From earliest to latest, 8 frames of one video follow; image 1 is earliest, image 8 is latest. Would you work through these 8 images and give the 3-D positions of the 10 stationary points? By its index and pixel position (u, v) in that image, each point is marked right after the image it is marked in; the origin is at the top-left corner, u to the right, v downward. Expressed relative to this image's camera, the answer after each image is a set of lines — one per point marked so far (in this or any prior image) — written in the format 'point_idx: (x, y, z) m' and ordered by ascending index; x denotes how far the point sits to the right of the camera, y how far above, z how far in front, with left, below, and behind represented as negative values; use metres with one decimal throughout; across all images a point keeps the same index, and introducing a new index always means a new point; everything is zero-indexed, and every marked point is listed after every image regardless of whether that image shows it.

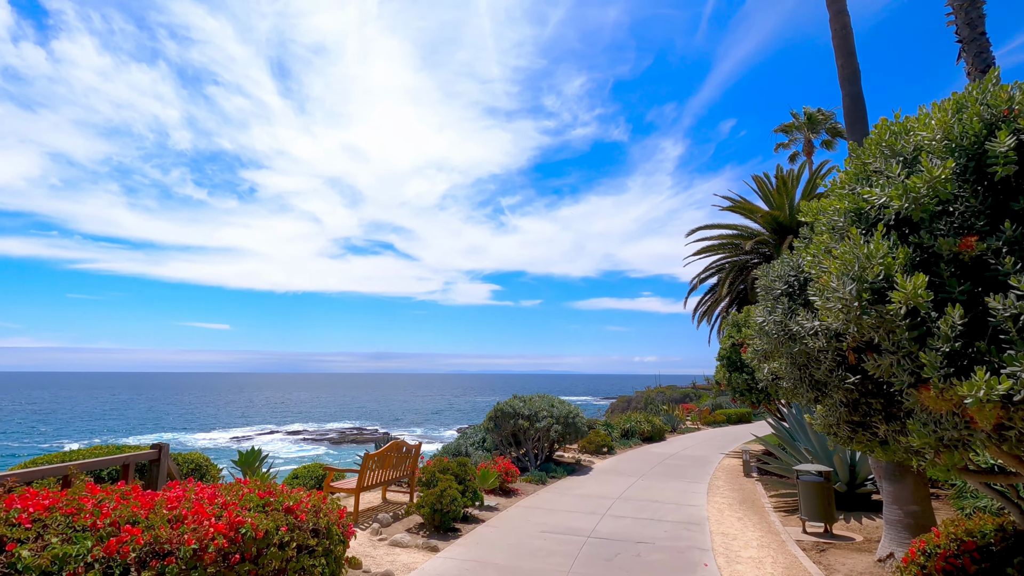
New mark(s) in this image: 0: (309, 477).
0: (-4.3, -4.1, +11.5) m
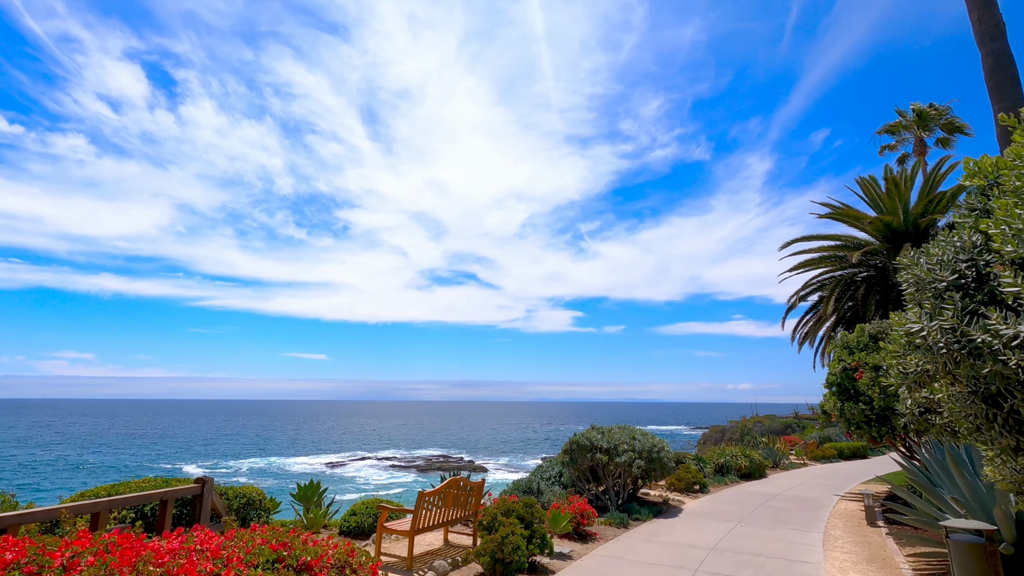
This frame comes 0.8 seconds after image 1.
0: (-2.9, -4.6, +10.7) m
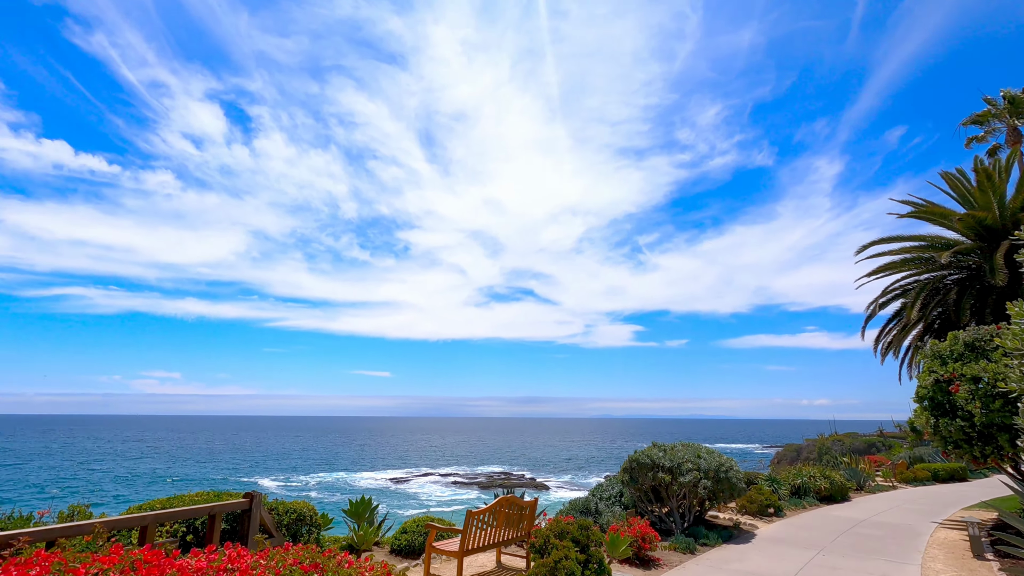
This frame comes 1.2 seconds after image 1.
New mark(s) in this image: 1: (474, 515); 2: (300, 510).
0: (-1.9, -4.8, +10.5) m
1: (-0.6, -3.8, +9.0) m
2: (-3.7, -3.9, +9.4) m
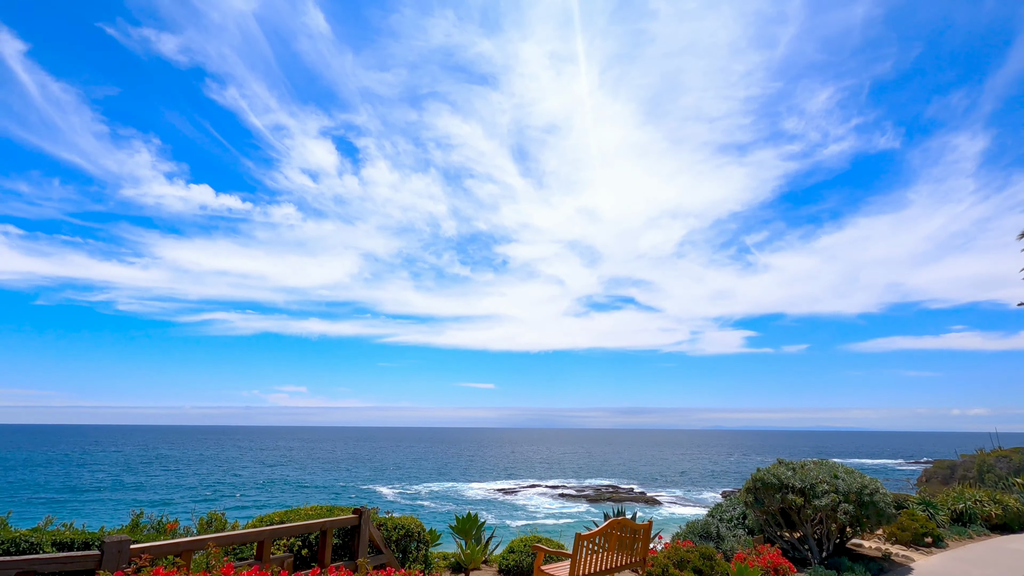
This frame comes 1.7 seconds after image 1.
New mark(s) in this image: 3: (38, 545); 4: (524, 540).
0: (+0.2, -5.0, +10.1) m
1: (+1.1, -3.9, +8.4) m
2: (-1.8, -4.2, +9.4) m
3: (-4.3, -2.3, +4.9) m
4: (+0.2, -5.0, +10.6) m
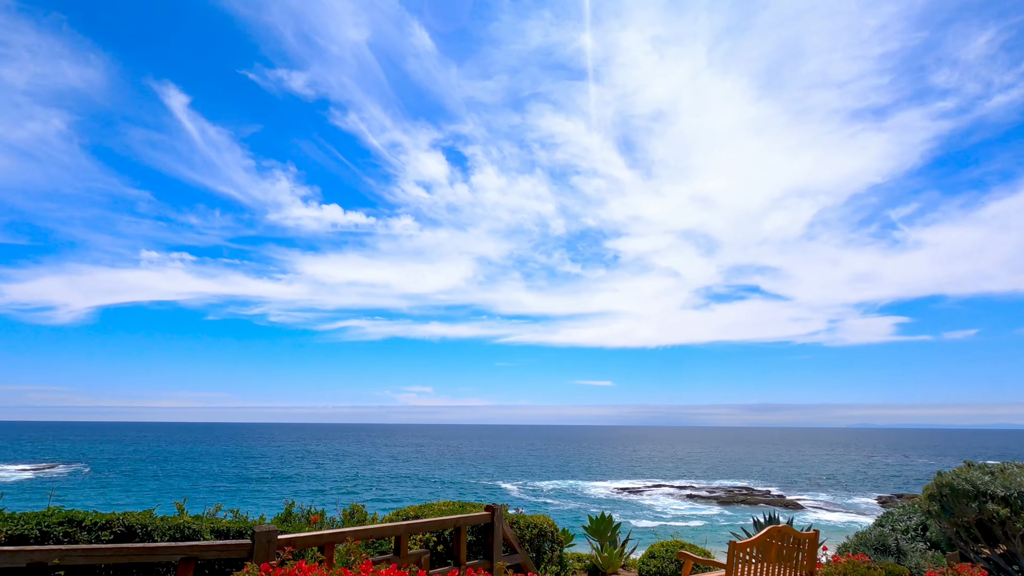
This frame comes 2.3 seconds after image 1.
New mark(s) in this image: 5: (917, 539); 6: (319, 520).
0: (+2.7, -4.7, +9.2) m
1: (+3.1, -3.6, +7.4) m
2: (+0.5, -4.0, +9.0) m
3: (-3.0, -2.3, +5.1) m
4: (+2.8, -4.7, +9.7) m
5: (+10.3, -6.4, +13.6) m
6: (-3.2, -3.8, +8.8) m
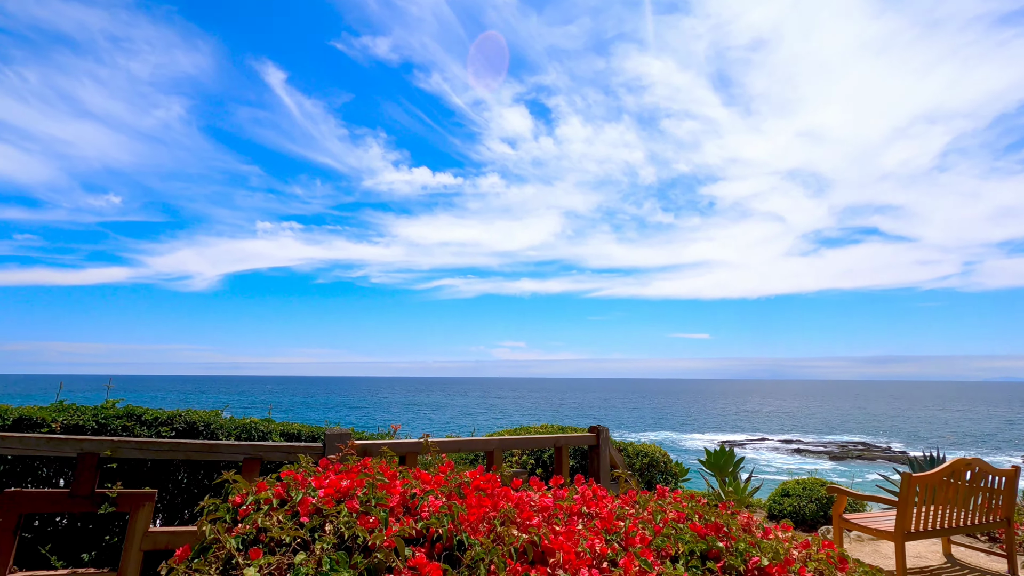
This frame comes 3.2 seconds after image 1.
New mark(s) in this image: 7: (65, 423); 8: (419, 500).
0: (+4.3, -3.1, +7.8) m
1: (+4.4, -2.1, +5.9) m
2: (+2.1, -2.5, +7.9) m
3: (-2.1, -1.2, +4.5) m
4: (+4.5, -3.0, +8.3) m
5: (+12.6, -4.2, +11.0) m
6: (-1.6, -2.4, +8.3) m
7: (-3.4, -1.0, +4.0) m
8: (-0.4, -1.0, +2.6) m
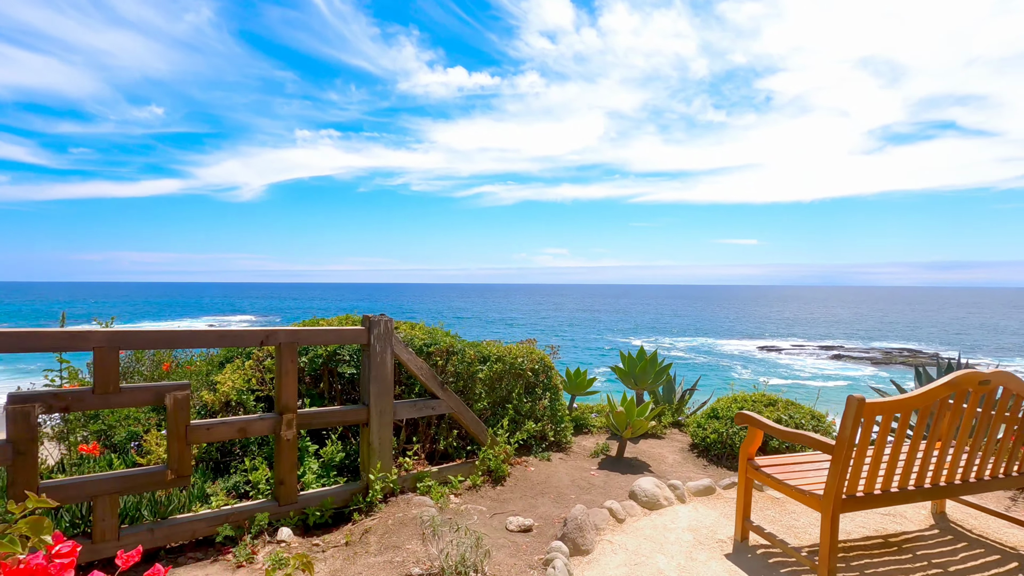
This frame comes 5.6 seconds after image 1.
0: (+2.2, -1.4, +5.4) m
1: (+2.2, -0.8, +3.3) m
2: (0.0, -0.7, +5.5) m
3: (-4.4, -0.1, +2.3) m
4: (+2.4, -1.2, +5.8) m
5: (+10.8, -1.9, +8.0) m
6: (-3.6, -0.6, +6.1) m
7: (-5.7, 0.0, +1.9) m
8: (-2.9, -0.3, +0.3) m
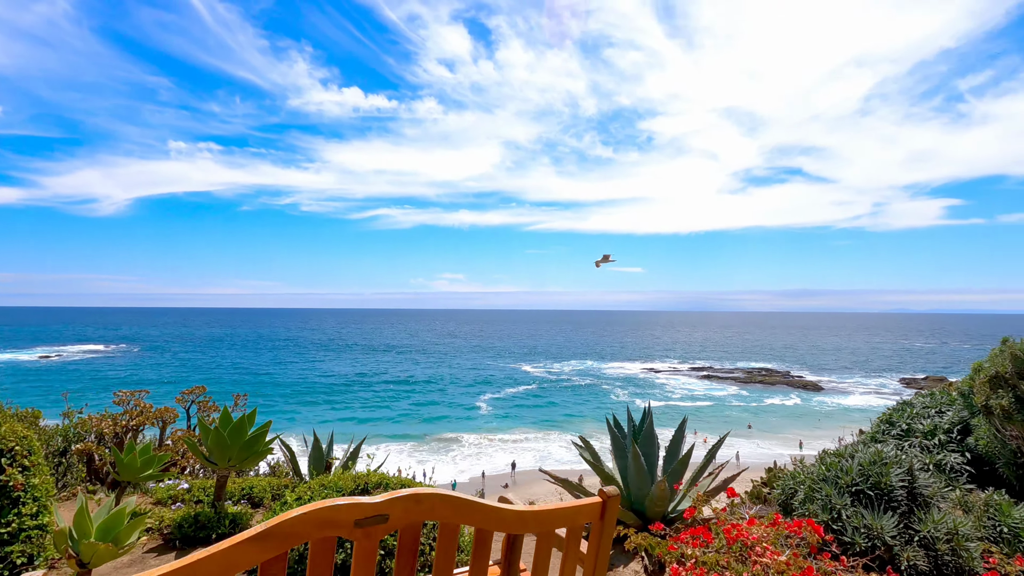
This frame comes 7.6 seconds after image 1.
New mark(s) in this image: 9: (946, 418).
0: (-1.6, -1.6, +3.5) m
1: (-1.3, -0.9, +1.5) m
2: (-3.8, -1.0, +3.2) m
3: (-7.5, -0.2, -0.7) m
4: (-1.5, -1.5, +4.0) m
5: (+6.3, -2.3, +7.7) m
6: (-7.5, -0.8, +3.2) m
7: (-8.8, 0.0, -1.3) m
8: (-5.7, -0.2, -2.4) m
9: (+6.5, -1.9, +8.0) m
